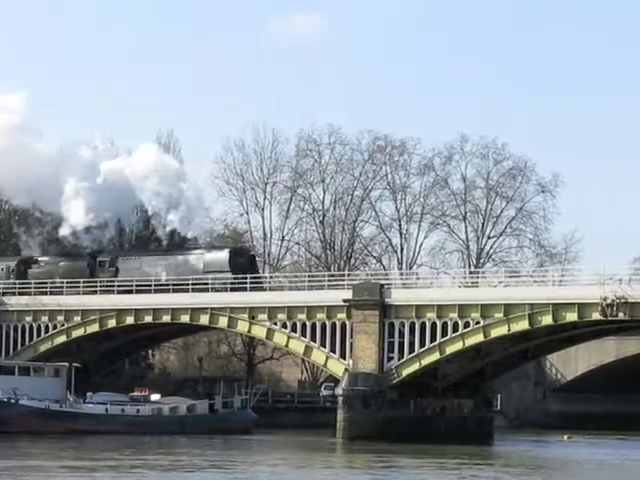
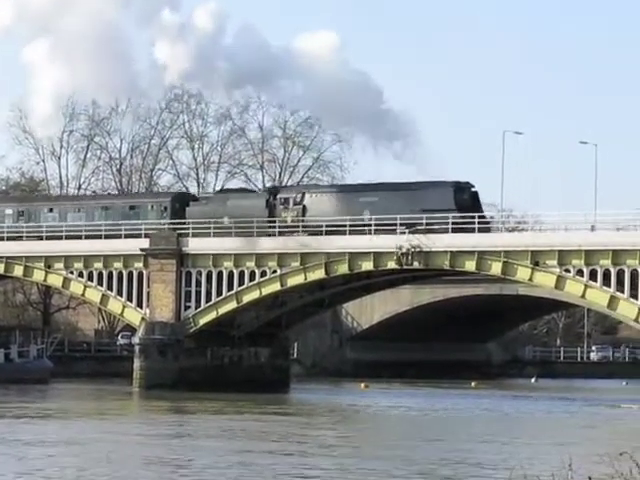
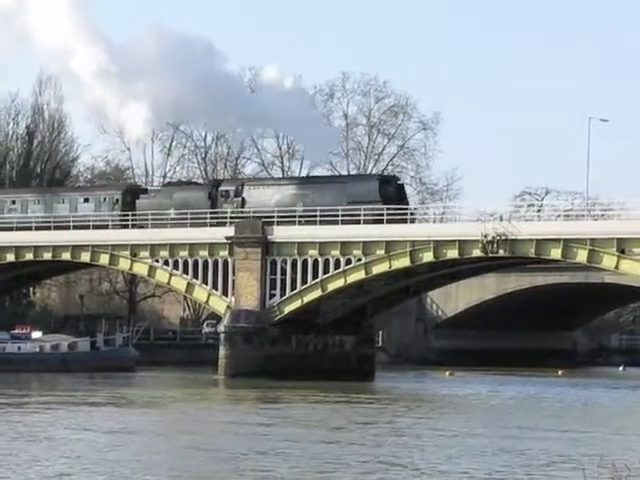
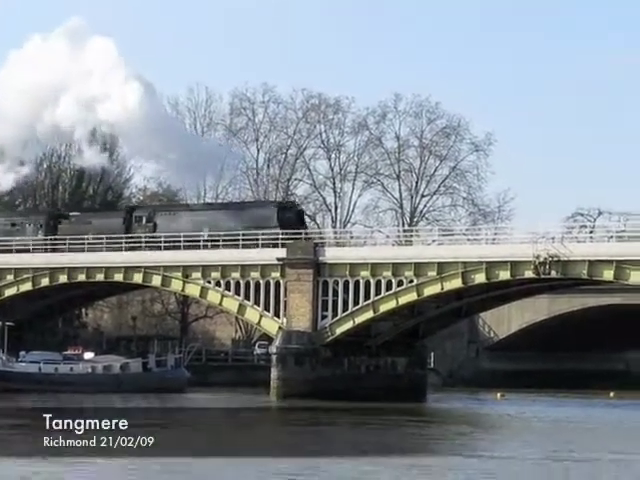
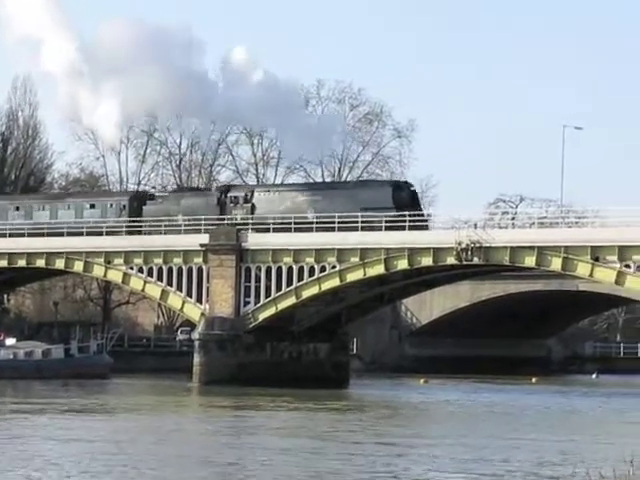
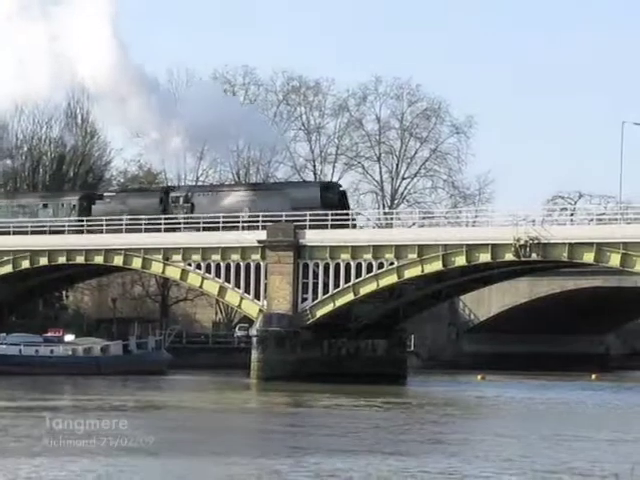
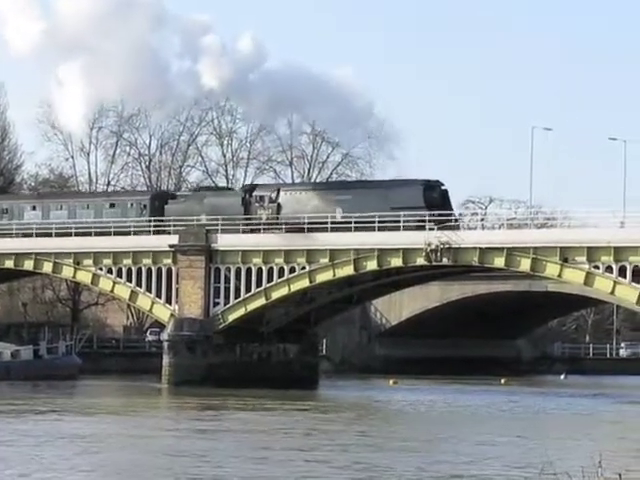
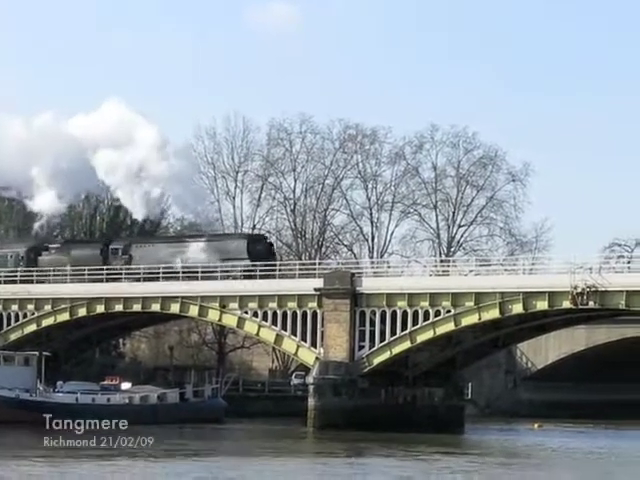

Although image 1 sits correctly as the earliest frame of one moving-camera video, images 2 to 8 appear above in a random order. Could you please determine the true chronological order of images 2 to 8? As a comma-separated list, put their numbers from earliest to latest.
8, 4, 6, 3, 5, 7, 2
